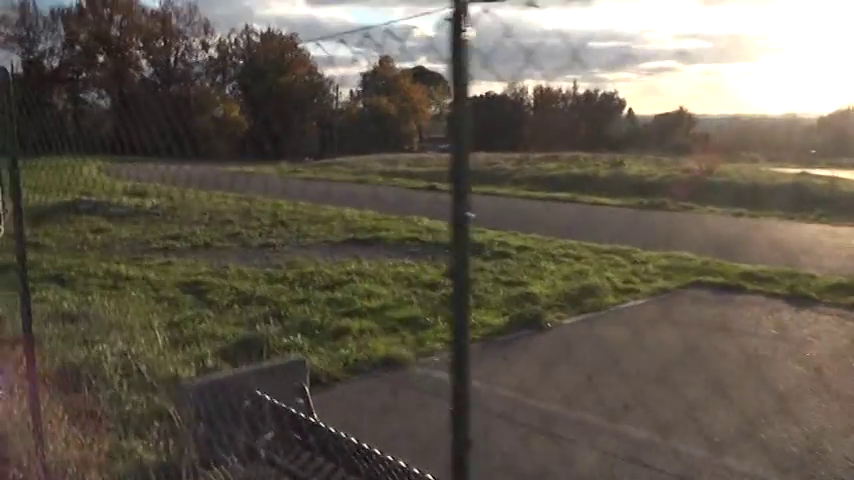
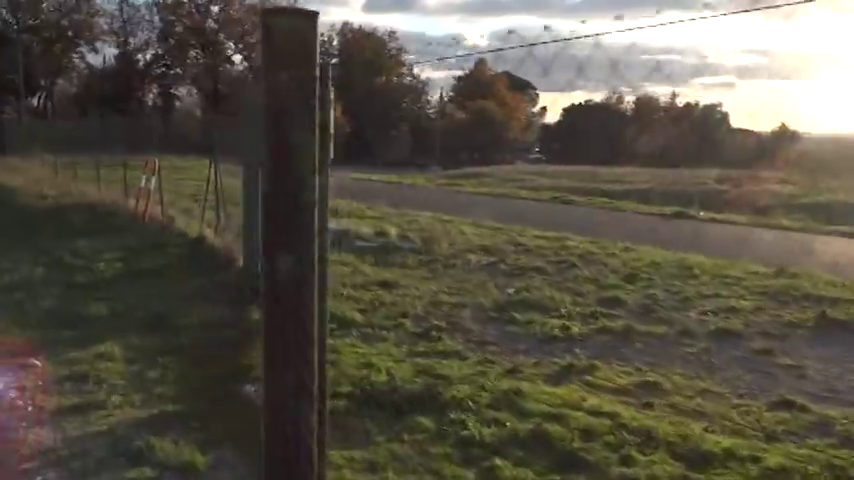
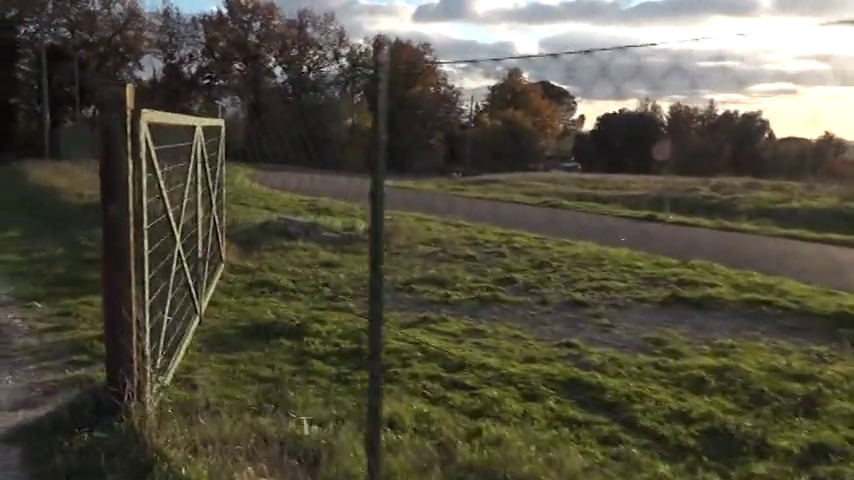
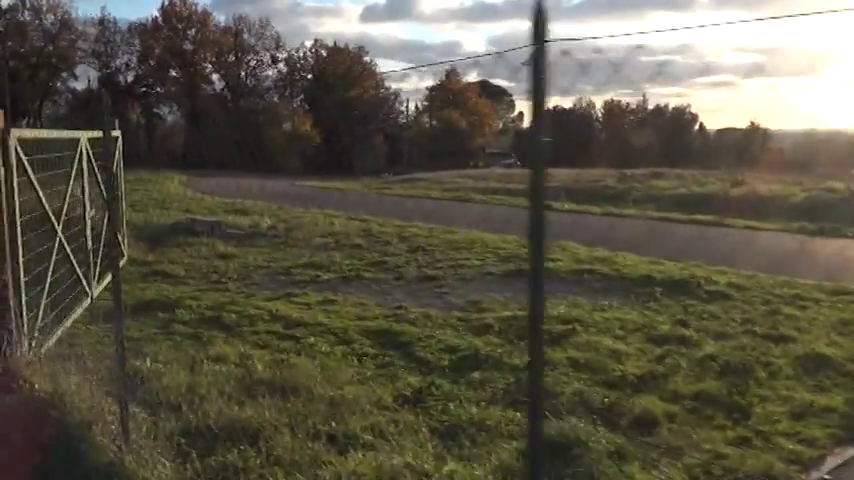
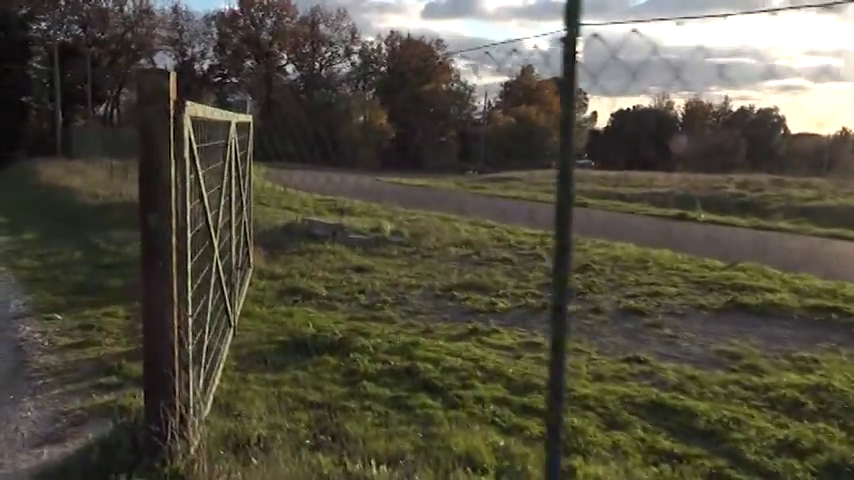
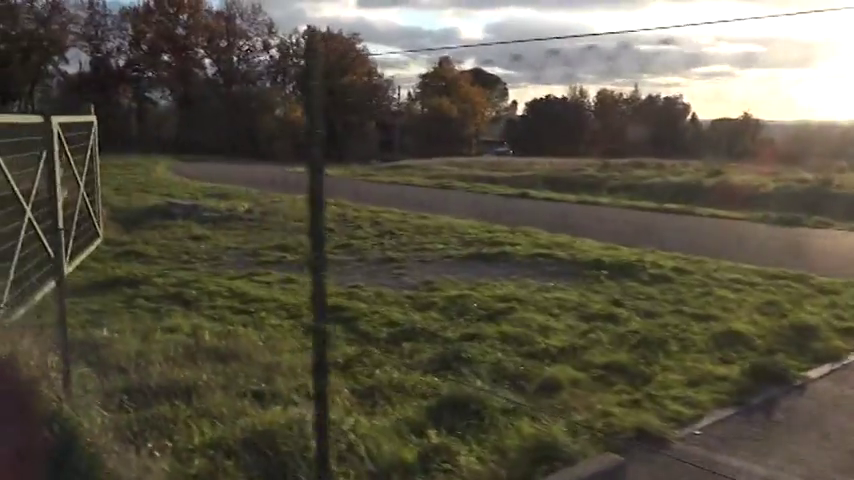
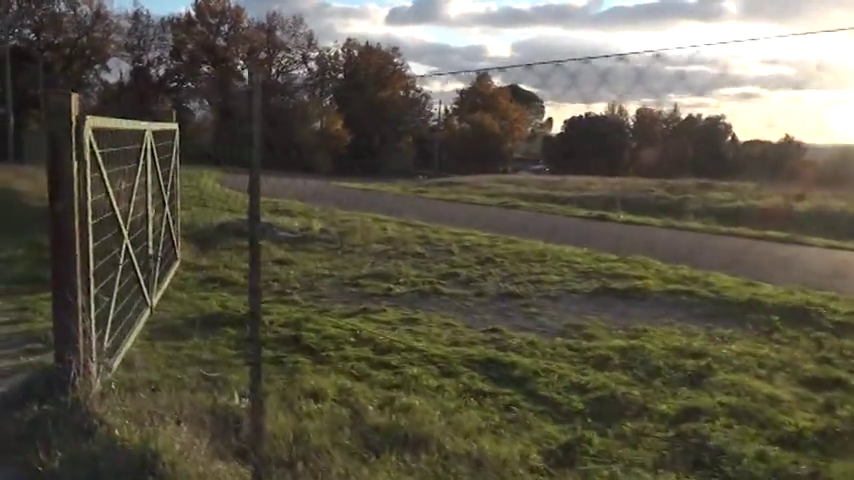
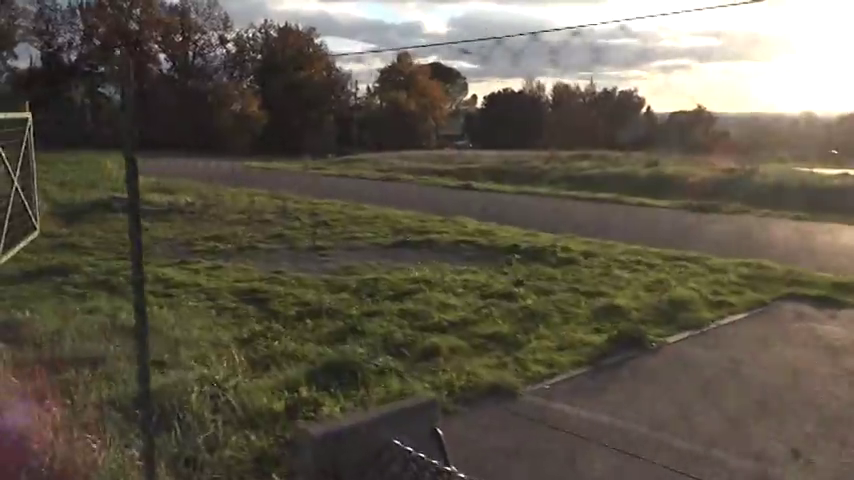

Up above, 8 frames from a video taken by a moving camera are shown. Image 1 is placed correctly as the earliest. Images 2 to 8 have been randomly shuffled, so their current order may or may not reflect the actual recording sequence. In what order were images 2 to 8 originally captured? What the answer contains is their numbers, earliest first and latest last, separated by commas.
8, 6, 4, 7, 3, 5, 2
